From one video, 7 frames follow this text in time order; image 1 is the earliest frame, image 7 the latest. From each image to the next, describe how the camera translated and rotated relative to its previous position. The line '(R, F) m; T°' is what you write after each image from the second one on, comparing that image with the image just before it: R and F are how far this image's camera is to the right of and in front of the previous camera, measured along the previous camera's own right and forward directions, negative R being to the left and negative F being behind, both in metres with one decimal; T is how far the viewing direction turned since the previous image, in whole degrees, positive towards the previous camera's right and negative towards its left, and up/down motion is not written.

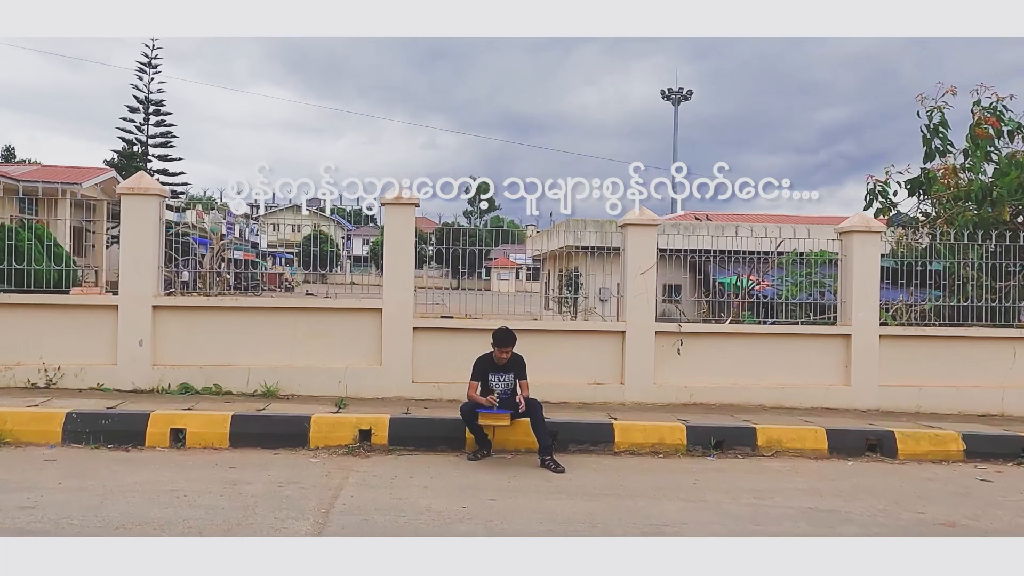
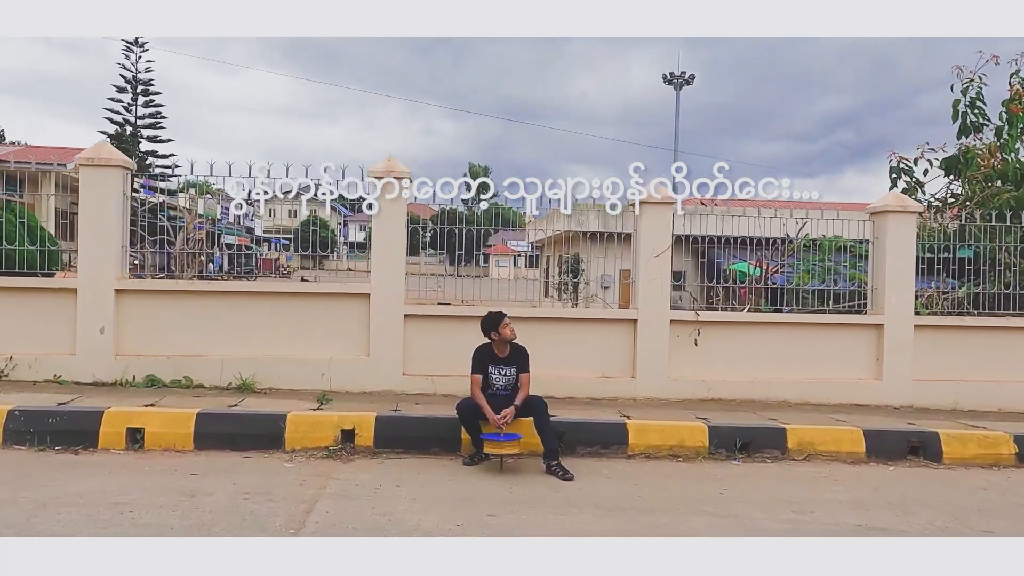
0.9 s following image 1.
(0.0, +0.8) m; 0°
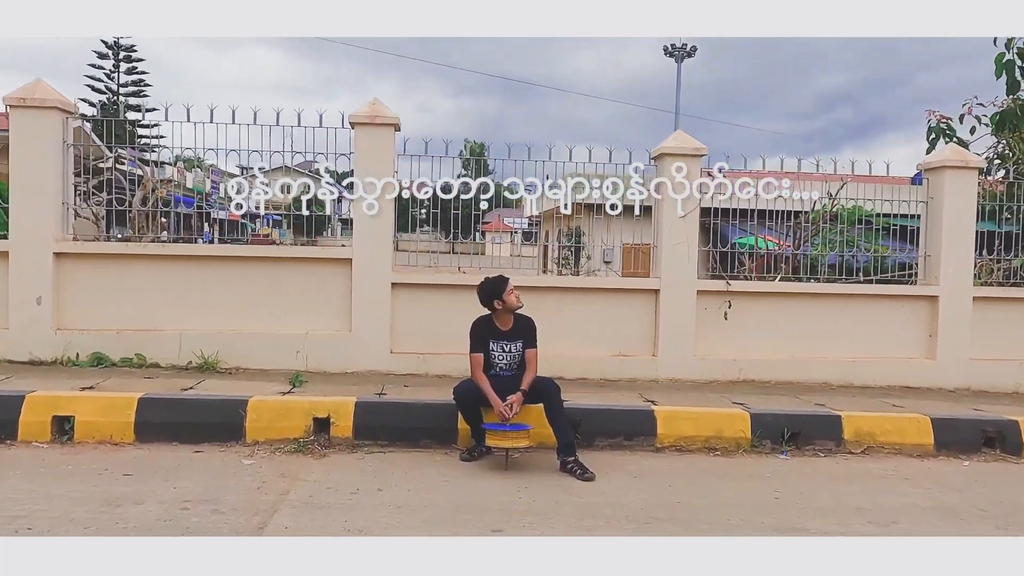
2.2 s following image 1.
(-0.1, +1.1) m; 0°
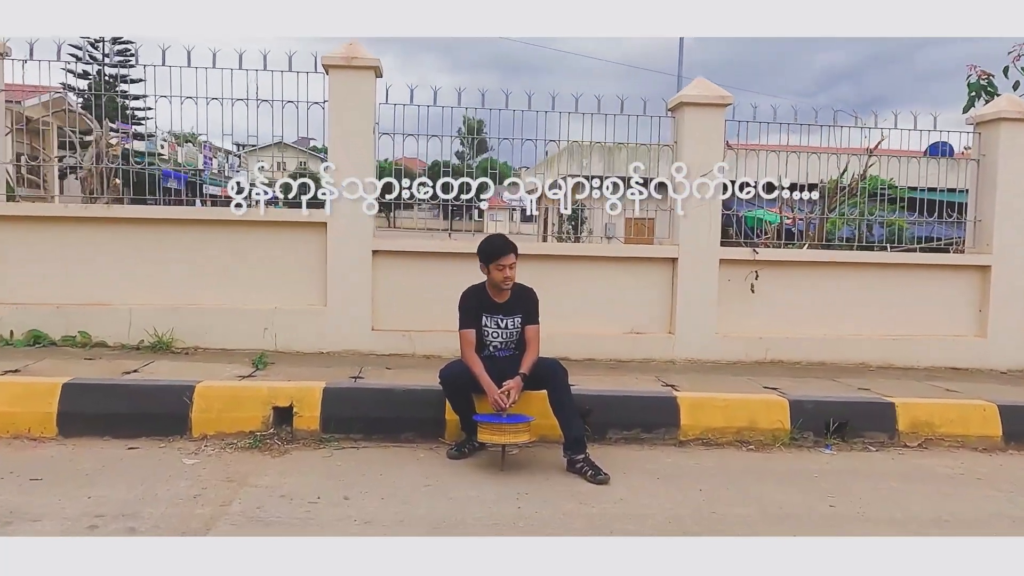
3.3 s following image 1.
(0.0, +0.8) m; 0°
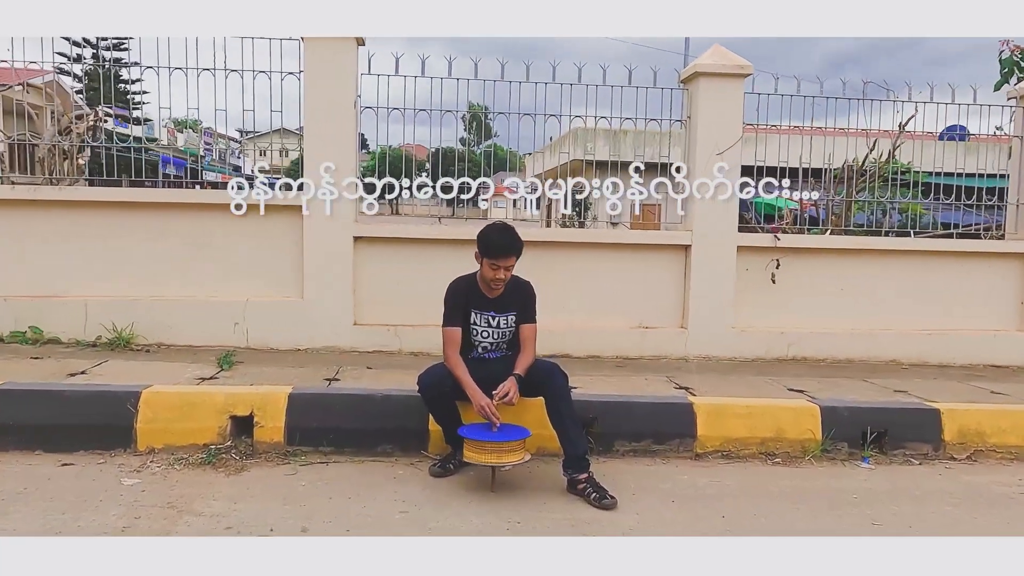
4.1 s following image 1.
(+0.1, +0.6) m; 0°
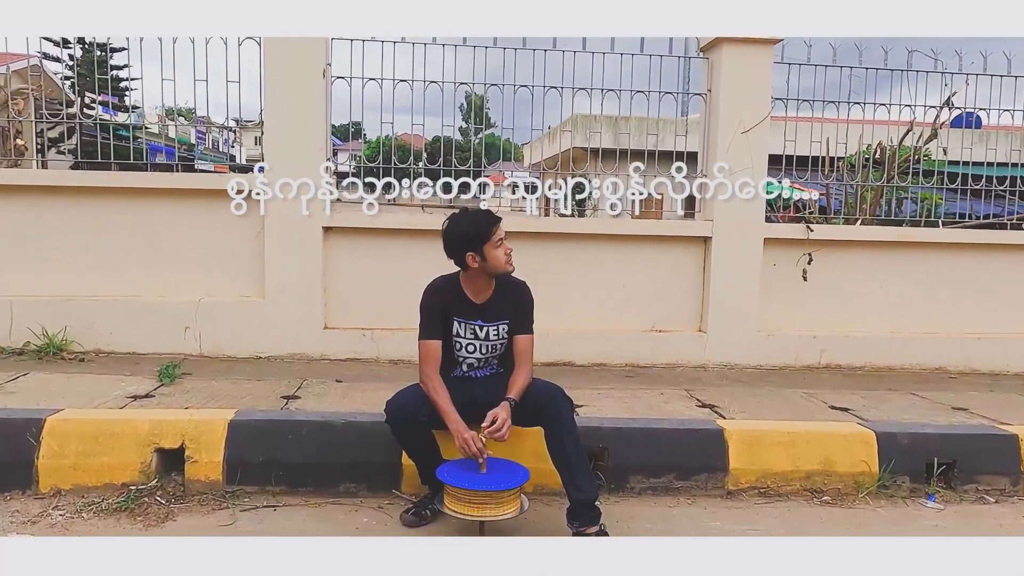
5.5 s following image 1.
(0.0, +0.7) m; 0°
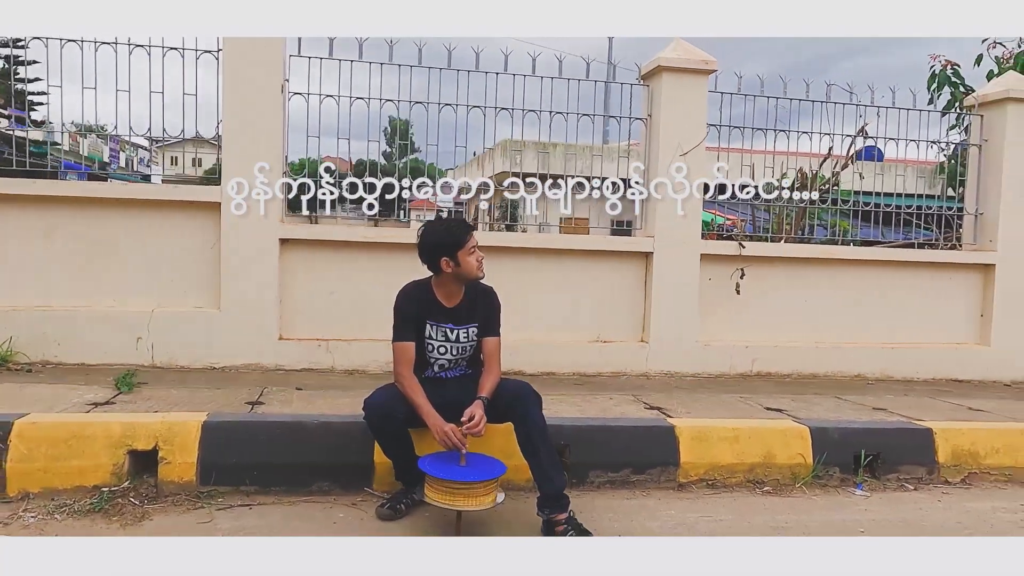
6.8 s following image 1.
(-0.2, -0.2) m; +6°
